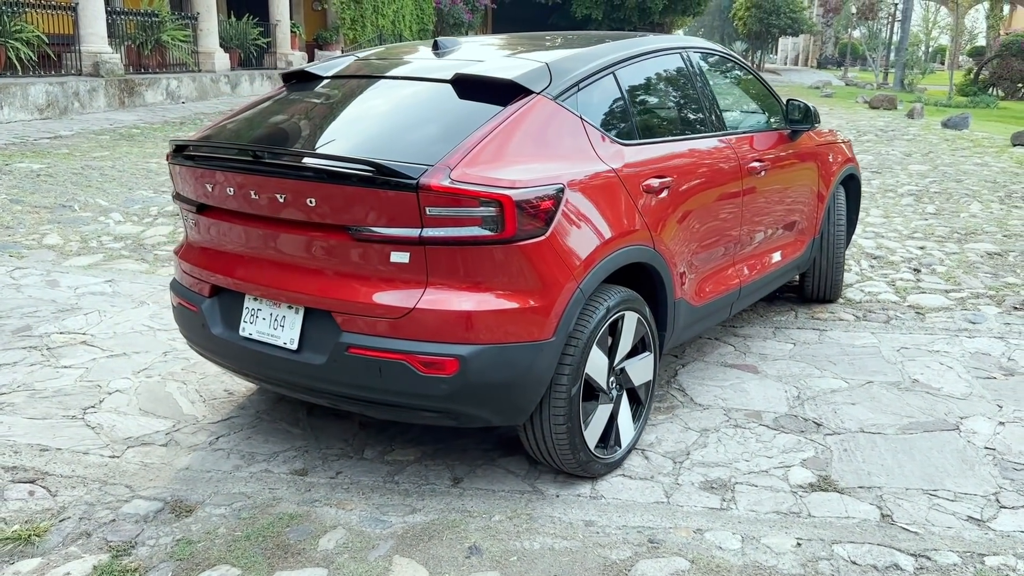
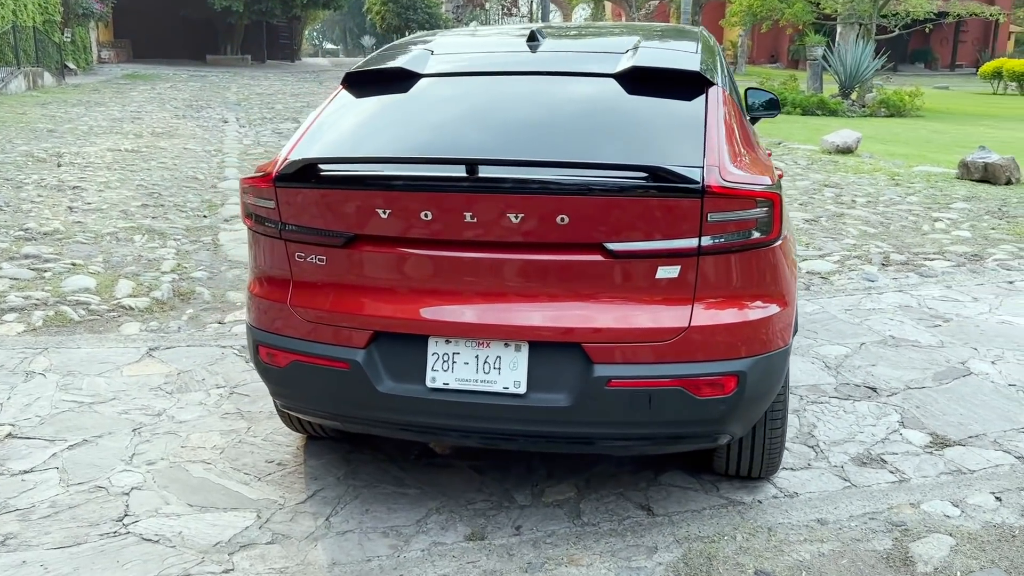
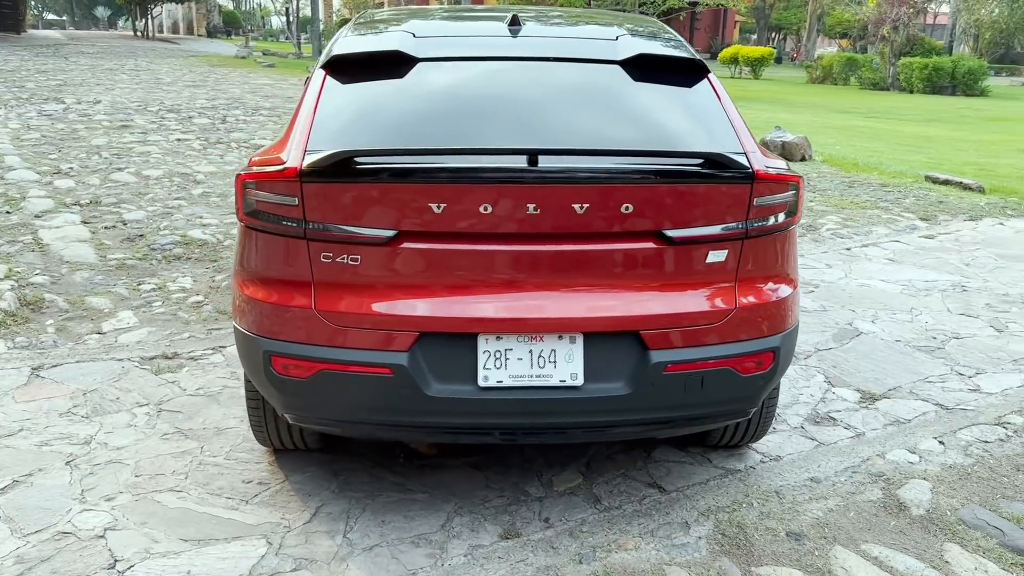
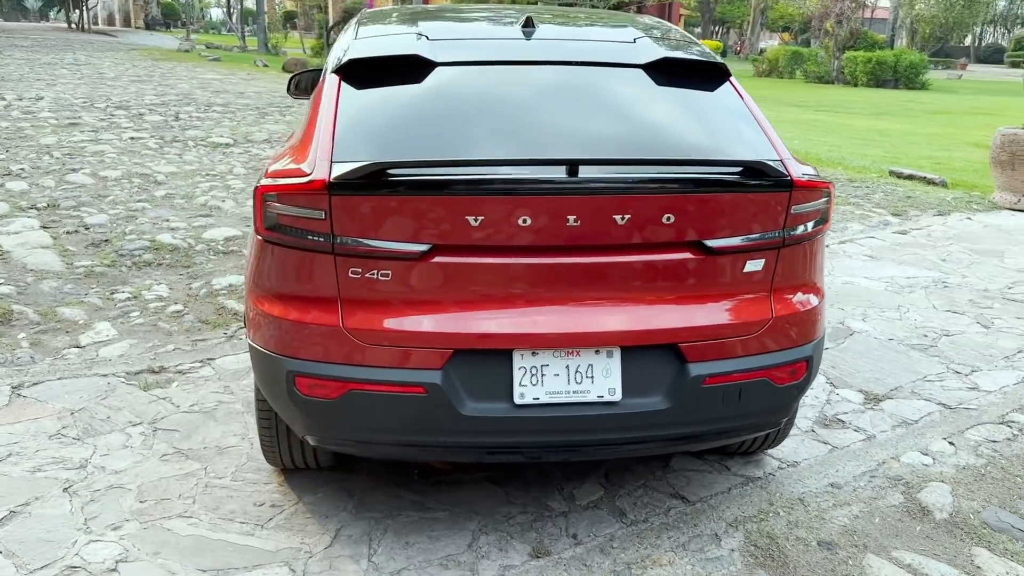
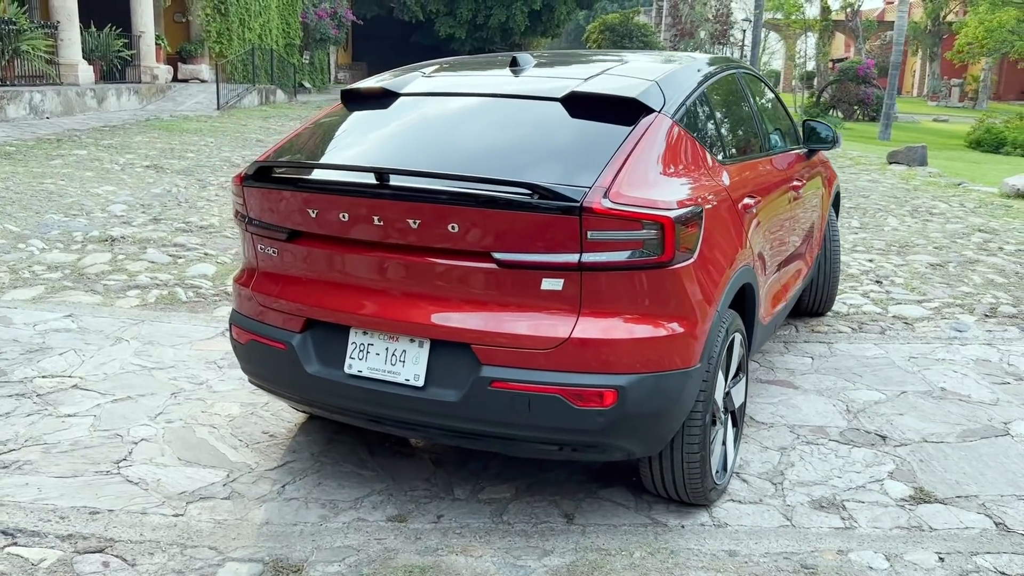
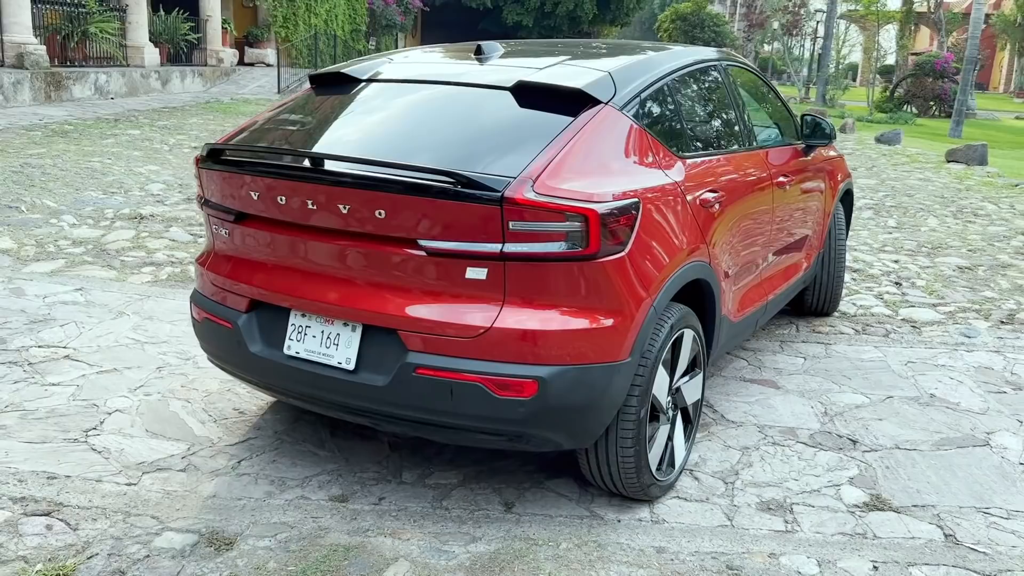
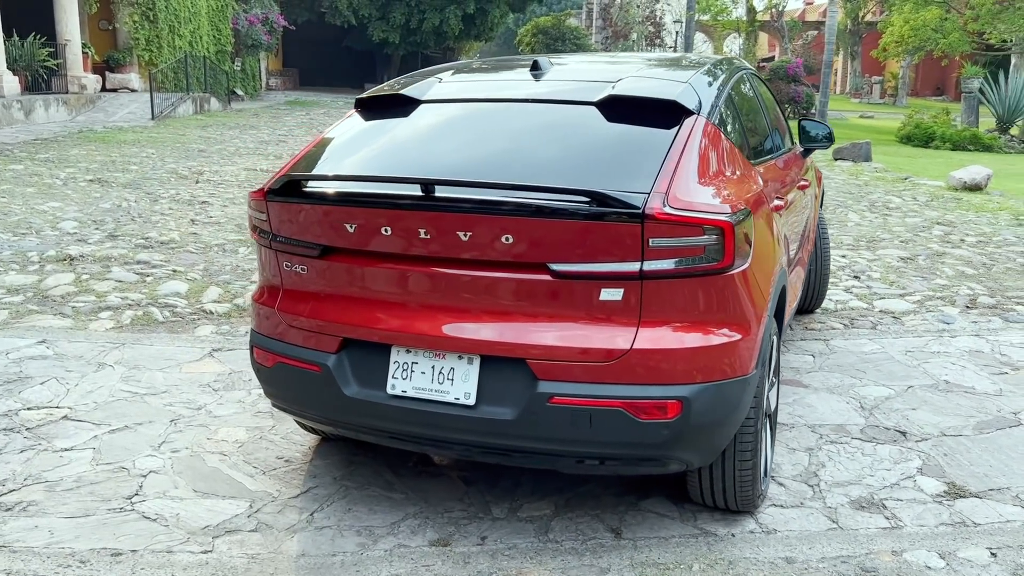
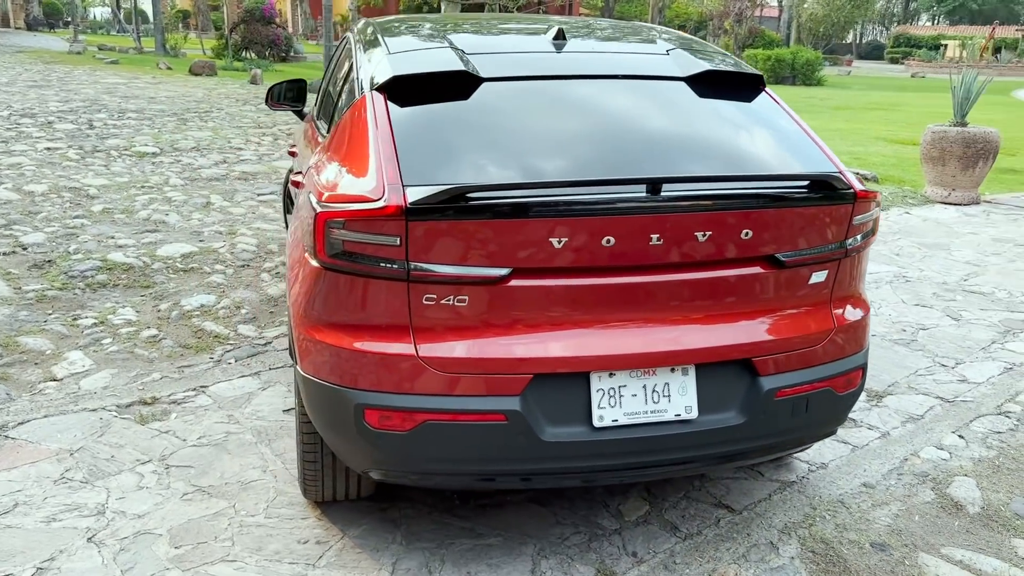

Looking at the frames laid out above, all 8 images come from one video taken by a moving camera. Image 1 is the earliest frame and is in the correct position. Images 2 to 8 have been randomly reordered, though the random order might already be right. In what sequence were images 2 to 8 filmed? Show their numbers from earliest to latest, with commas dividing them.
6, 5, 7, 2, 3, 4, 8
